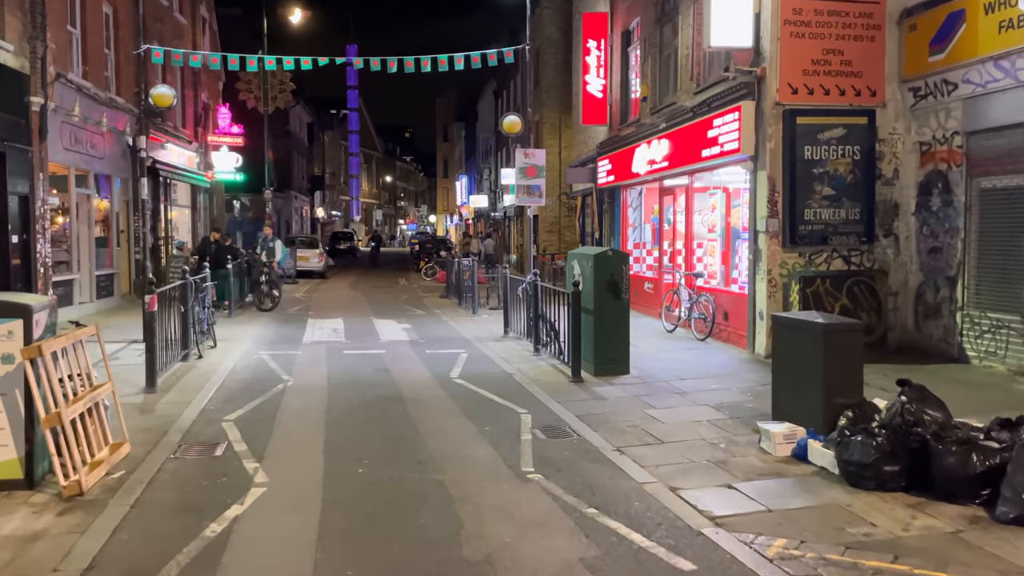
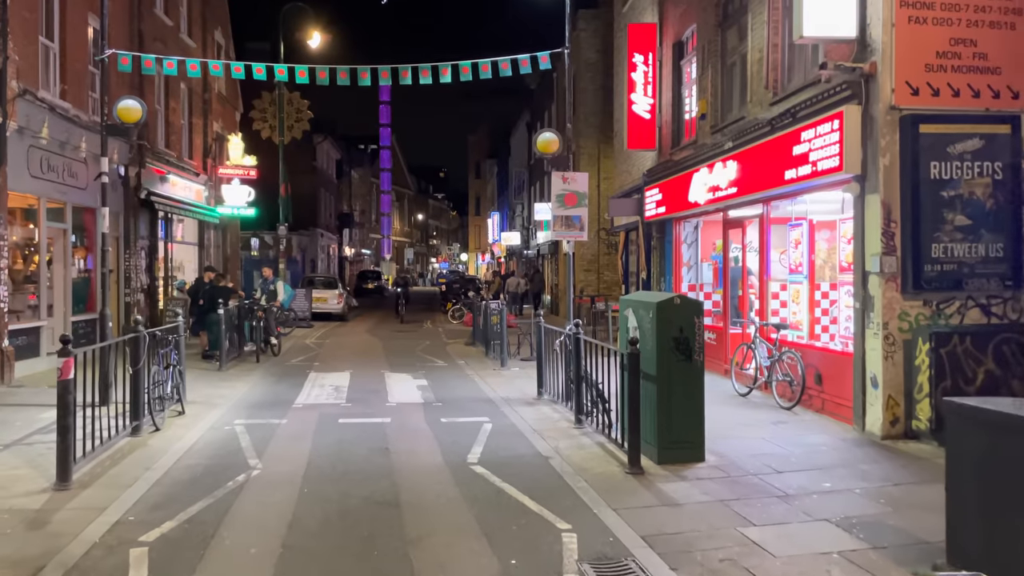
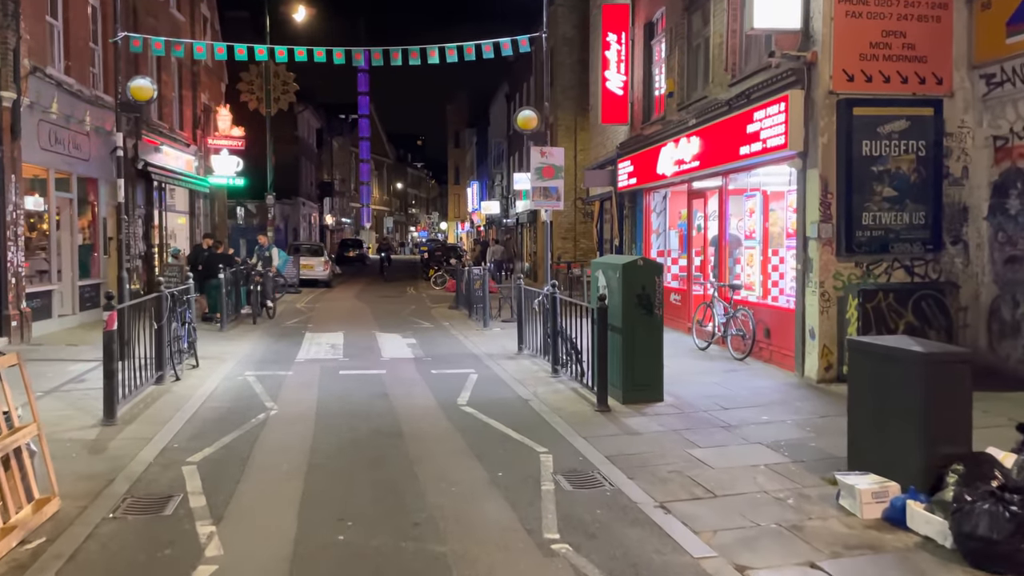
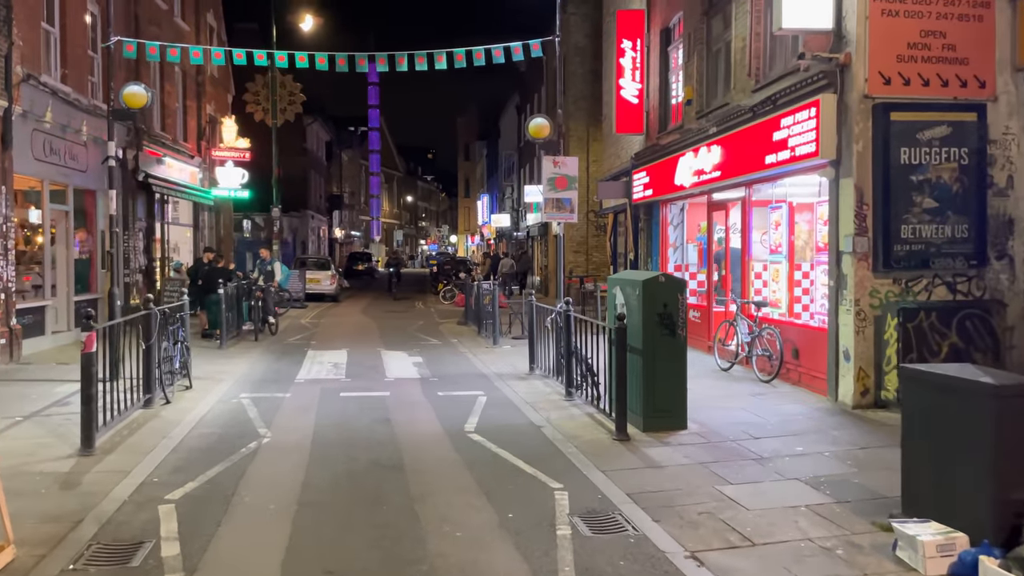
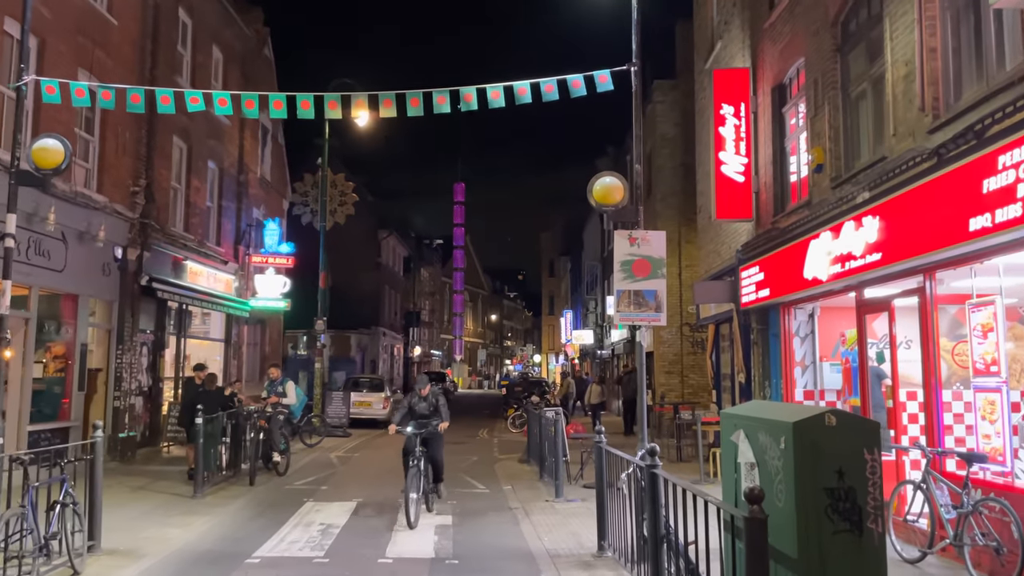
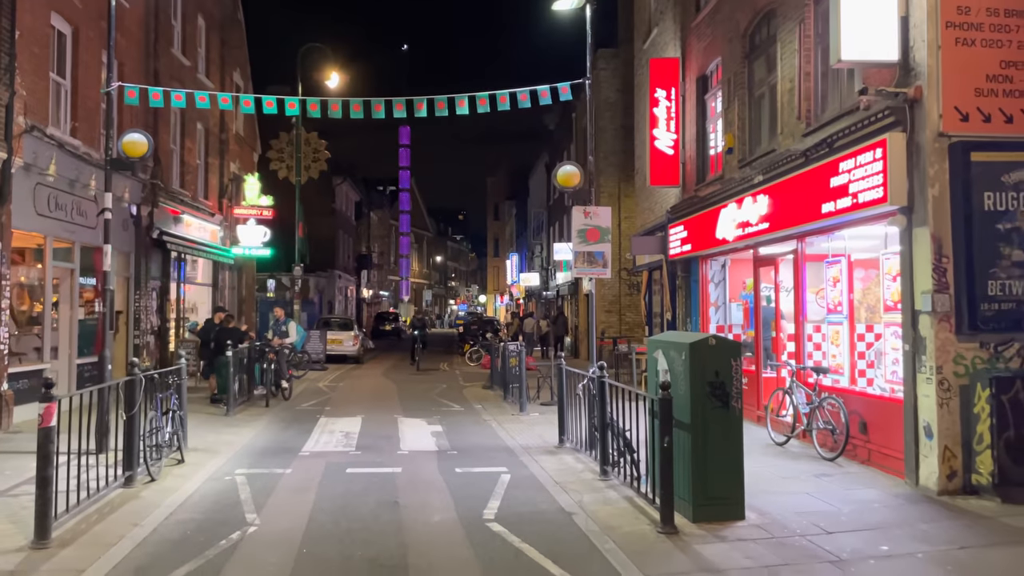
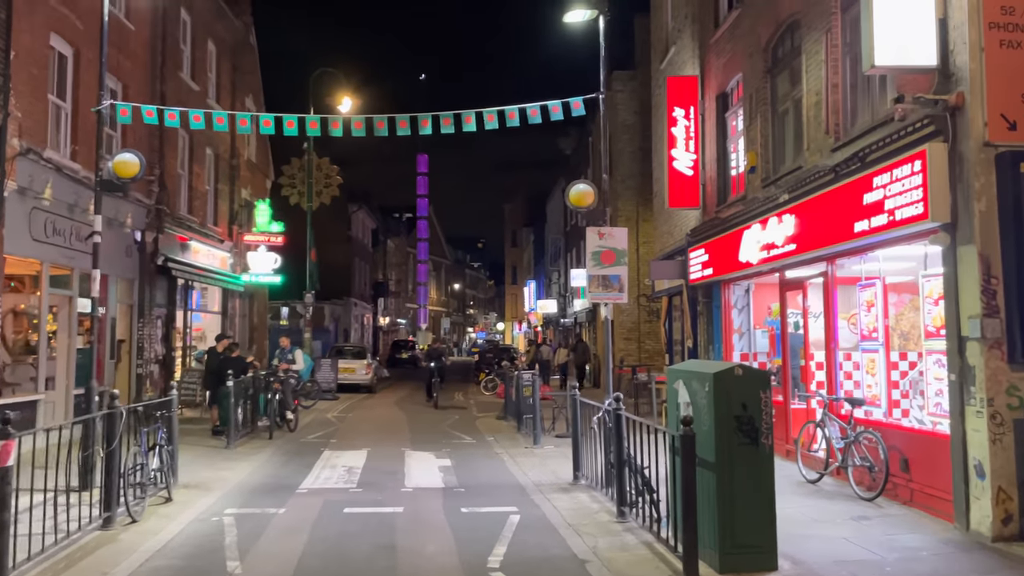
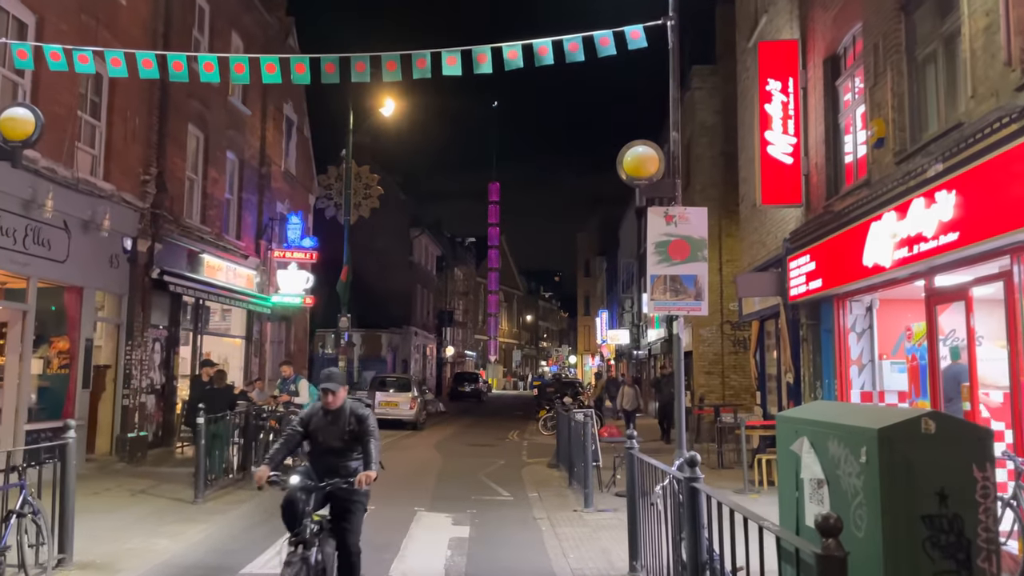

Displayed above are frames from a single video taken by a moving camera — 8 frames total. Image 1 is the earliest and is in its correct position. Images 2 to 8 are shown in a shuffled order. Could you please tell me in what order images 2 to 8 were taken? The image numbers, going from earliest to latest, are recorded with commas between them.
3, 4, 2, 6, 7, 5, 8
